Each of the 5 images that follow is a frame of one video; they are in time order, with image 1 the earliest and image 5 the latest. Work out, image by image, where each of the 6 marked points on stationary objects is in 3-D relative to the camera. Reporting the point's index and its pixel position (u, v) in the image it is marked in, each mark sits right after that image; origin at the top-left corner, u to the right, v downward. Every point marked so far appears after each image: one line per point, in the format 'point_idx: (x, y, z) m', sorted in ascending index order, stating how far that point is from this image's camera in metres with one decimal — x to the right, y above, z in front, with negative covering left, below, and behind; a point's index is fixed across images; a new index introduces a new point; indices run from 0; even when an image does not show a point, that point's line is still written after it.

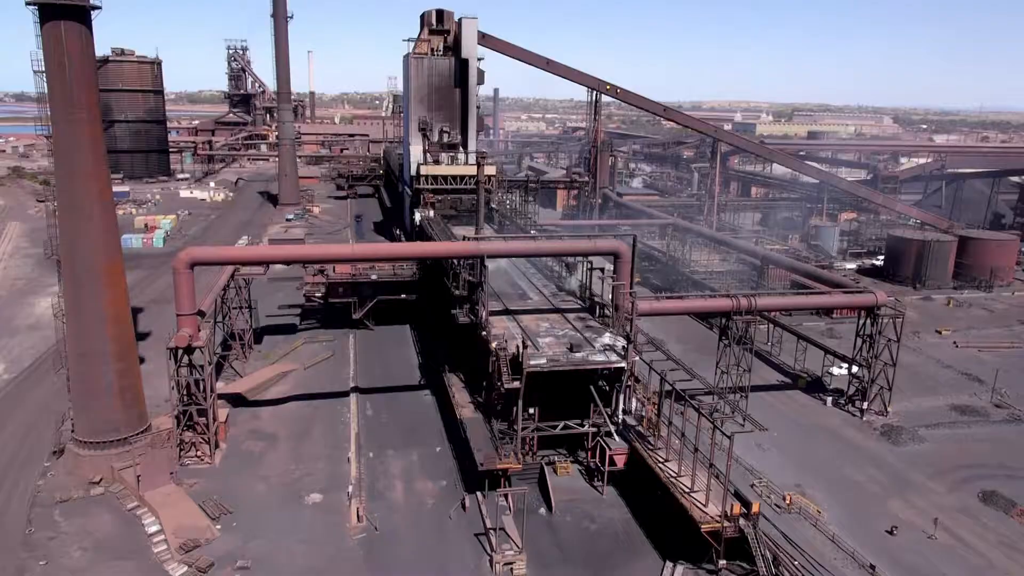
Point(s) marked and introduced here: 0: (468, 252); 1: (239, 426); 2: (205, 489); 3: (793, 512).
0: (-1.3, +0.9, +18.9) m
1: (-7.8, -3.9, +19.7) m
2: (-7.2, -4.7, +16.2) m
3: (+6.1, -5.0, +15.5) m
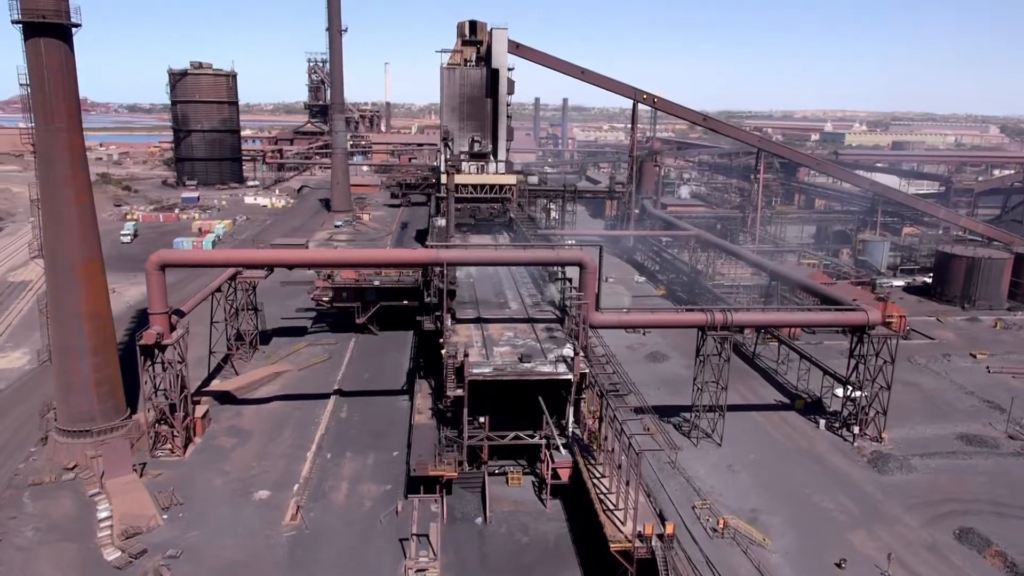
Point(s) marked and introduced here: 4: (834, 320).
0: (-2.2, +0.7, +19.1) m
1: (-8.7, -4.0, +20.5) m
2: (-8.5, -4.7, +17.0) m
3: (+4.6, -5.3, +14.8) m
4: (+9.1, -0.9, +19.6) m
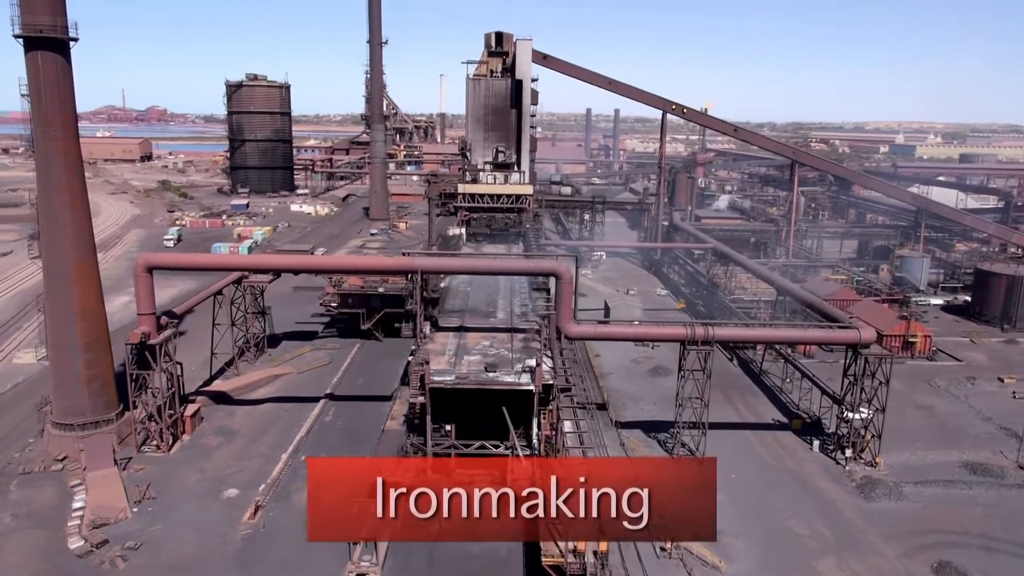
0: (-2.7, +0.5, +19.3) m
1: (-9.2, -4.1, +21.2) m
2: (-9.4, -4.8, +17.6) m
3: (+3.5, -5.6, +14.4) m
4: (+8.5, -1.3, +18.9) m
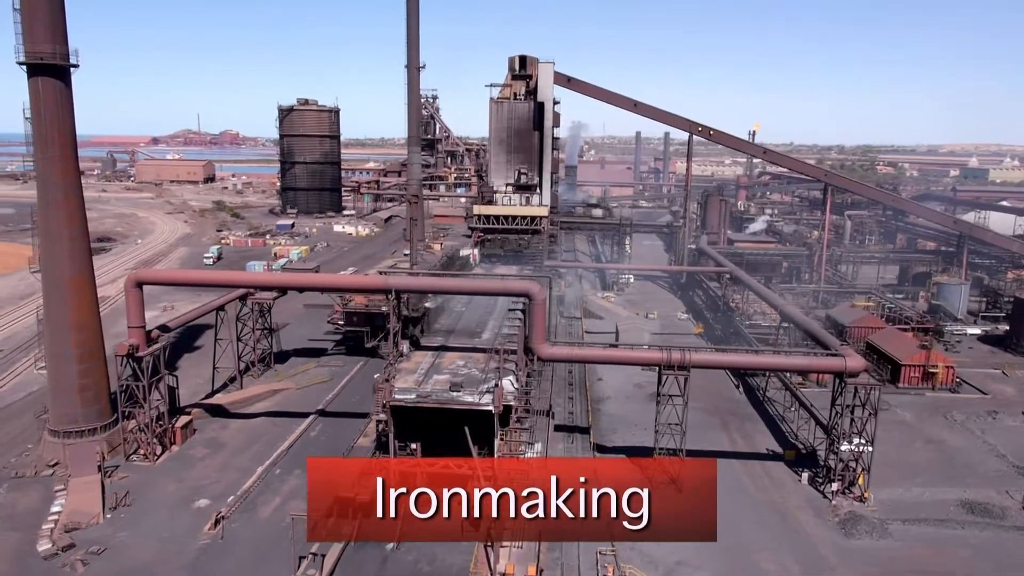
0: (-3.4, 0.0, +19.6) m
1: (-9.8, -4.6, +21.8) m
2: (-10.2, -5.1, +18.3) m
3: (+2.4, -6.1, +14.0) m
4: (+7.8, -2.0, +18.2) m
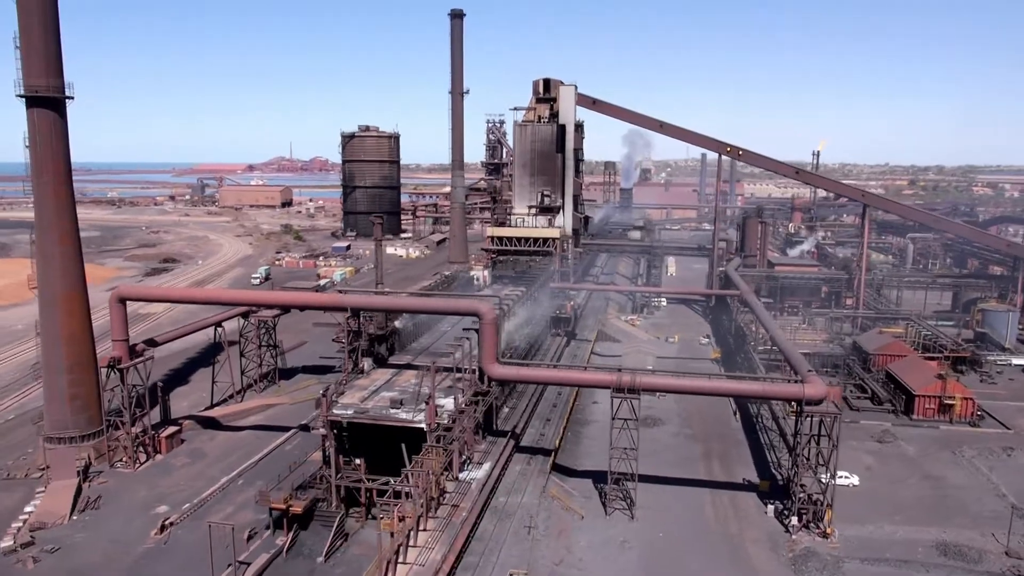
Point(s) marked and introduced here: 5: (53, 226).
0: (-4.5, -0.5, +20.1) m
1: (-10.7, -5.1, +22.9) m
2: (-11.5, -5.6, +19.4) m
3: (+0.6, -6.5, +13.8) m
4: (+6.4, -2.6, +17.6) m
5: (-13.2, +1.8, +19.9) m
